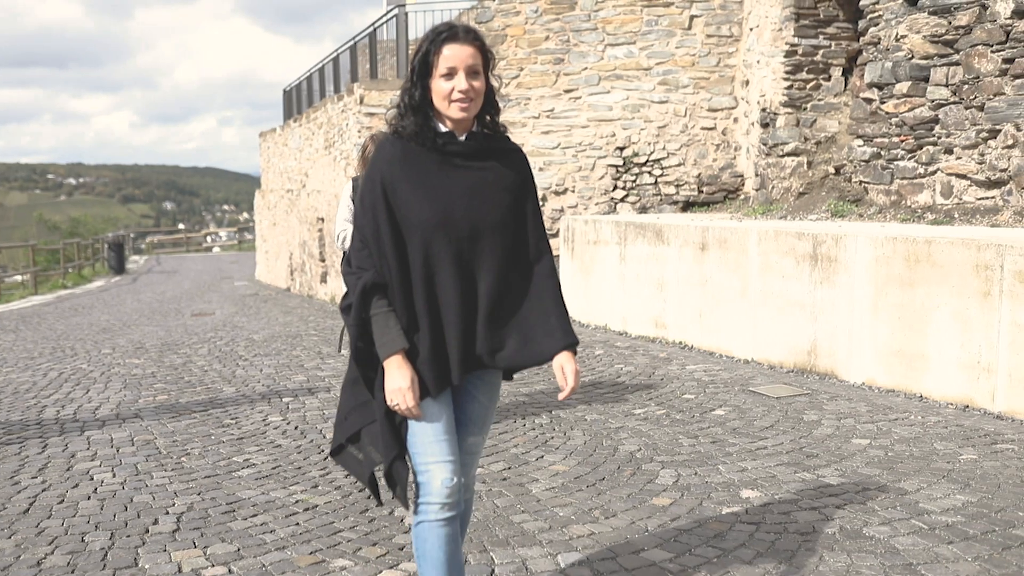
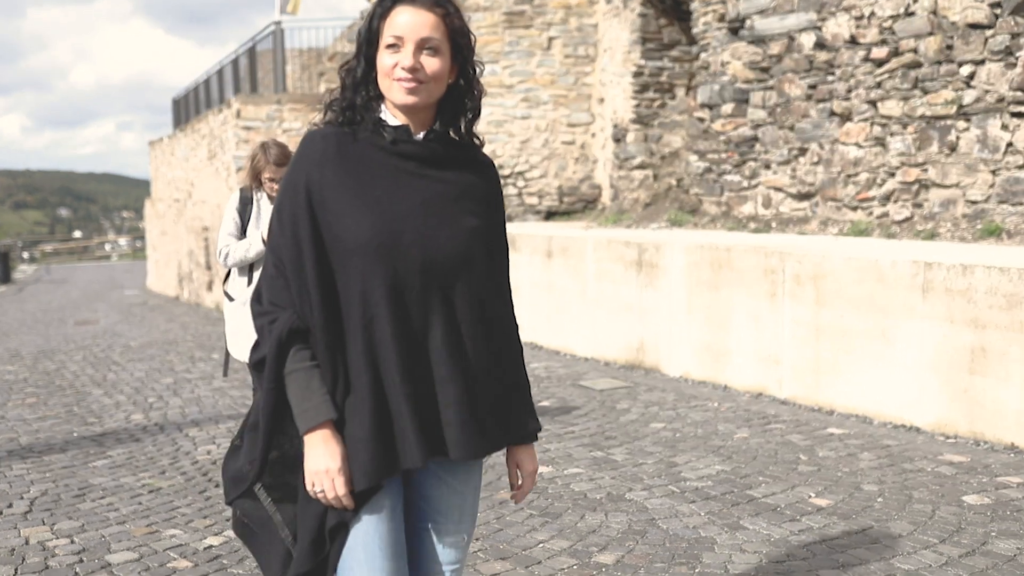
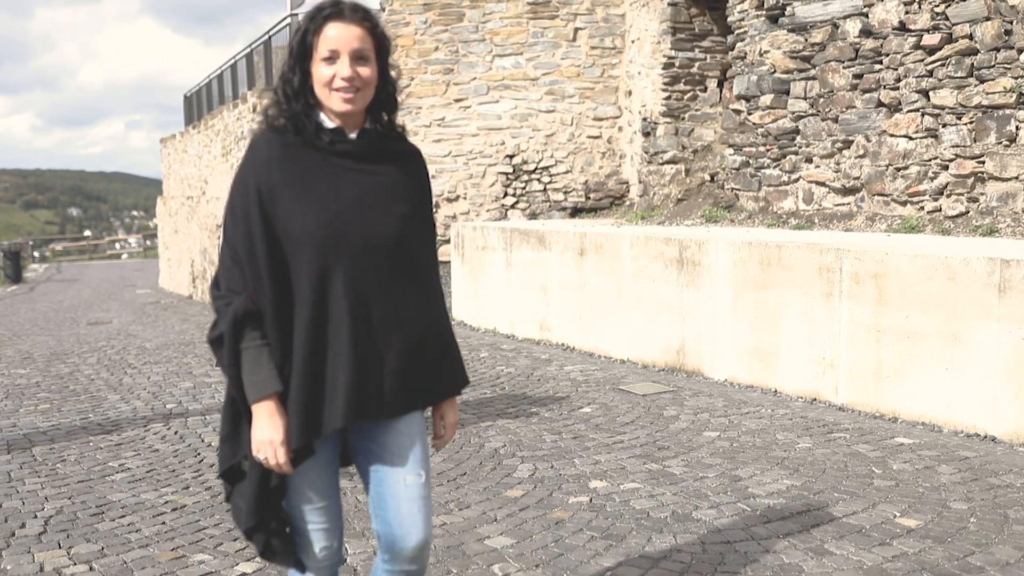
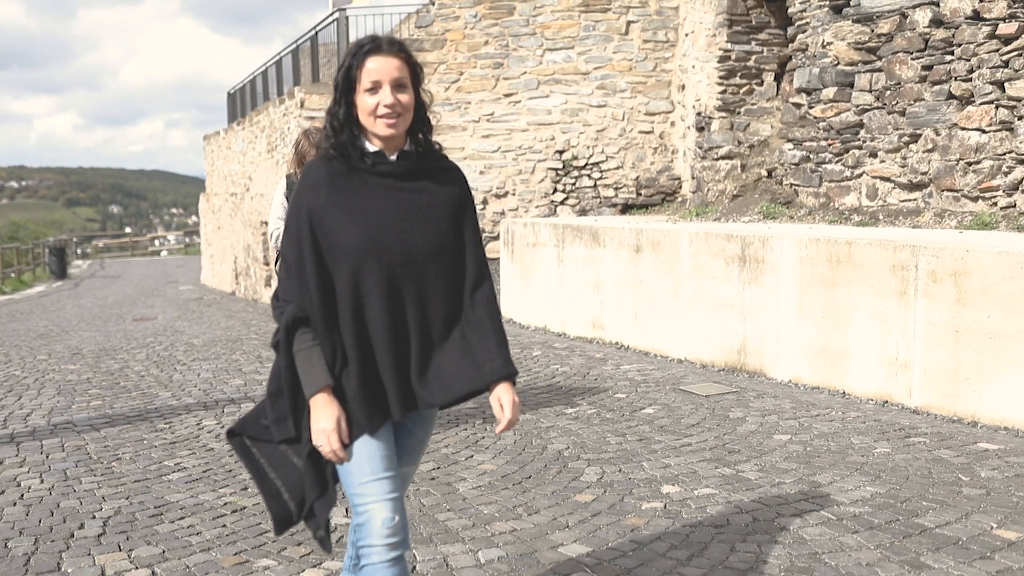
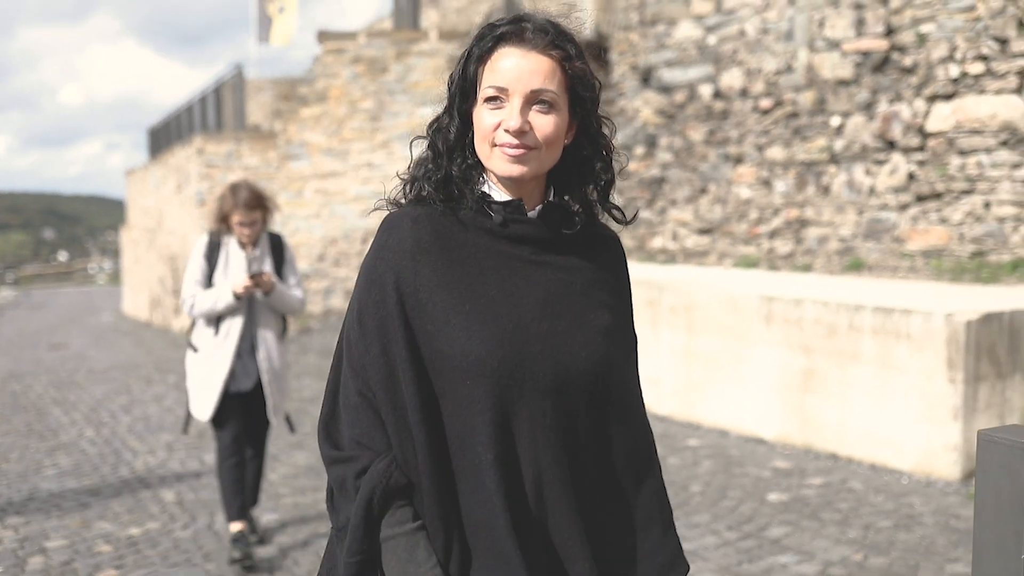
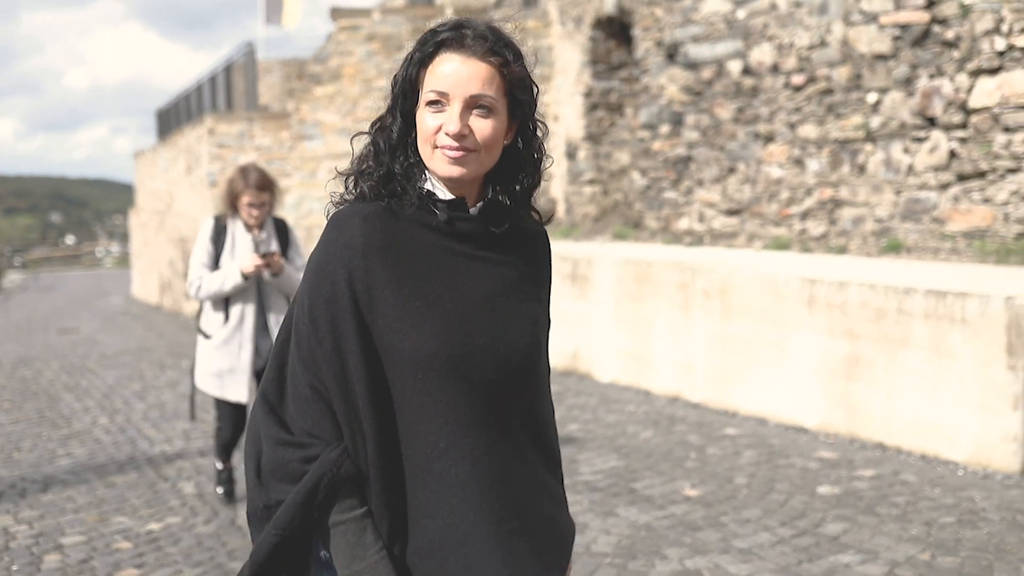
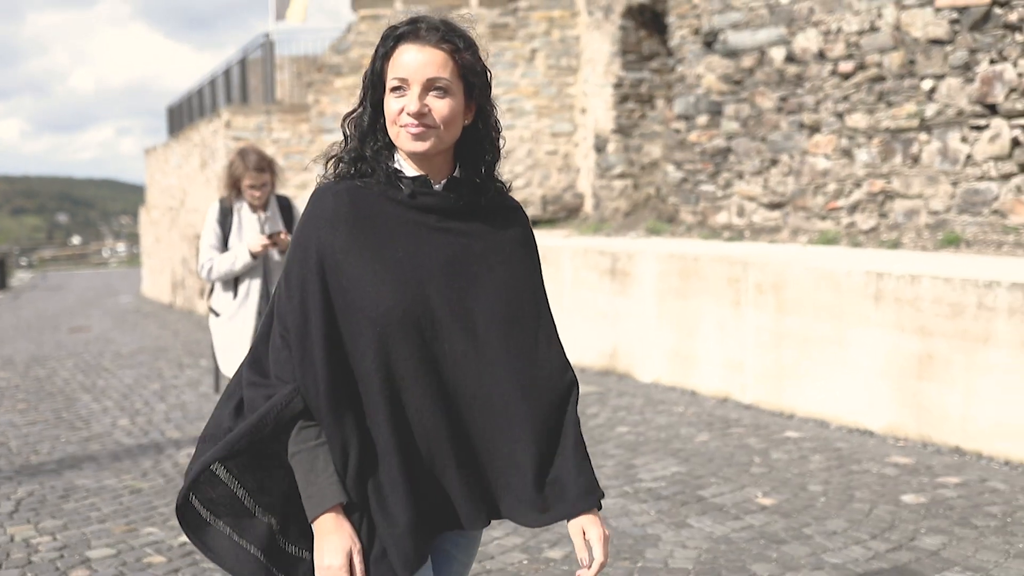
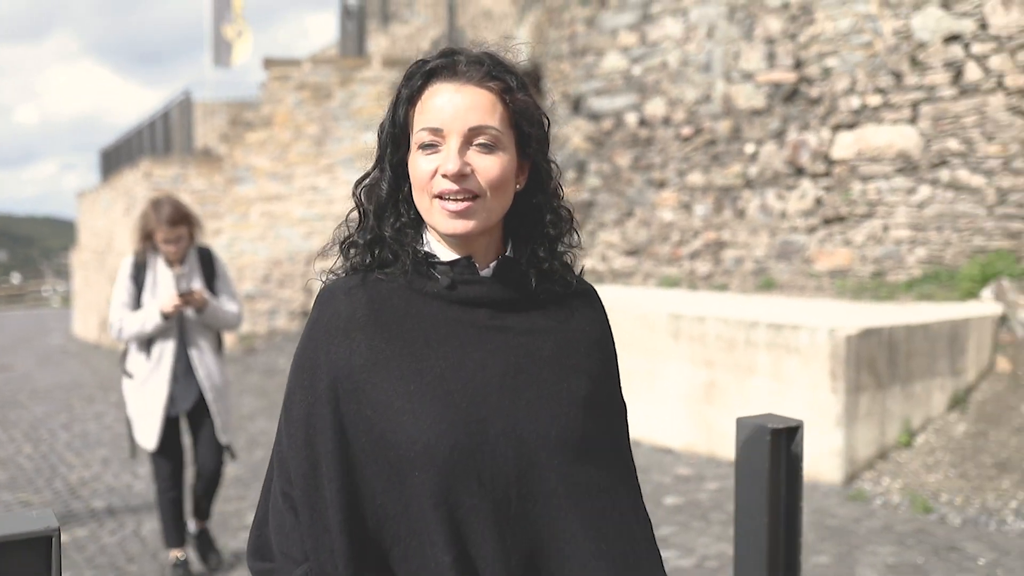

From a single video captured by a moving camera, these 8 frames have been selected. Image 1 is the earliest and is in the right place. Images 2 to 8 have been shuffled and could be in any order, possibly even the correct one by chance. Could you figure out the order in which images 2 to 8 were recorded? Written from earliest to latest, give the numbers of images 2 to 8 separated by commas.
4, 3, 2, 7, 6, 5, 8
